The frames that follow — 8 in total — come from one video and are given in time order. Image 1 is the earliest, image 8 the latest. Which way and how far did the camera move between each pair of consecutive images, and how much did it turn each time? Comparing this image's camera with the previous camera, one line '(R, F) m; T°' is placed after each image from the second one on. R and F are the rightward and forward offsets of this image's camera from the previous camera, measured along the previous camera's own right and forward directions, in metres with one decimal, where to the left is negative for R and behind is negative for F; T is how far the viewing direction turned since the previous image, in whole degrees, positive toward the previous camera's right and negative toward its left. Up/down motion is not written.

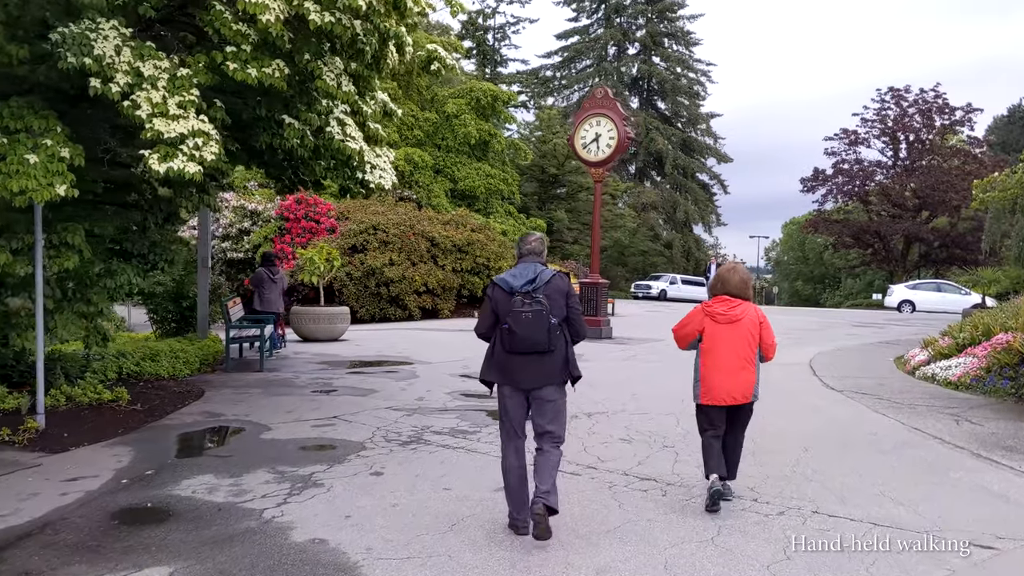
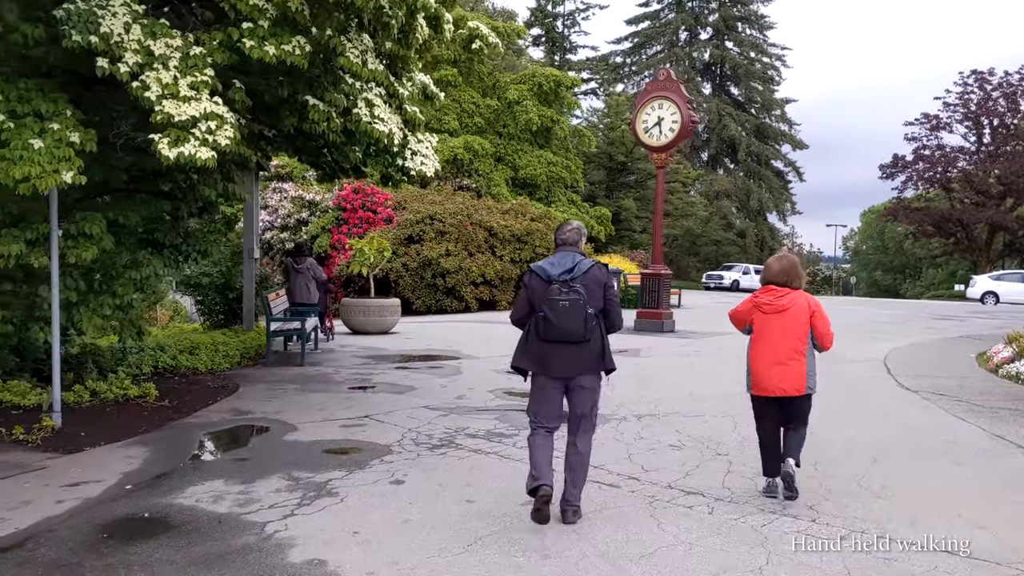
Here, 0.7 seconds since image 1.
(+0.2, +0.5) m; -4°
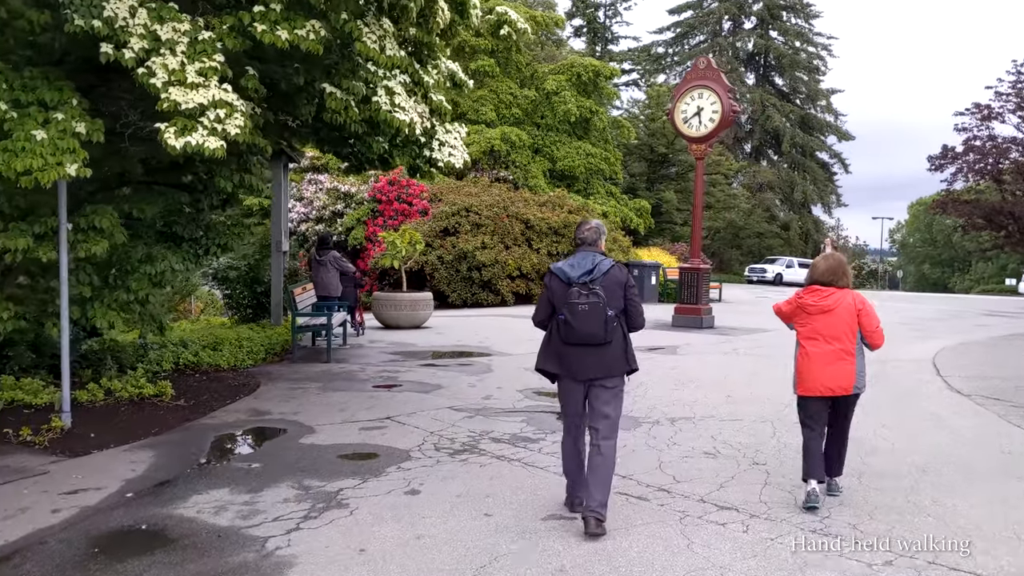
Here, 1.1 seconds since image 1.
(+0.1, +0.3) m; -2°
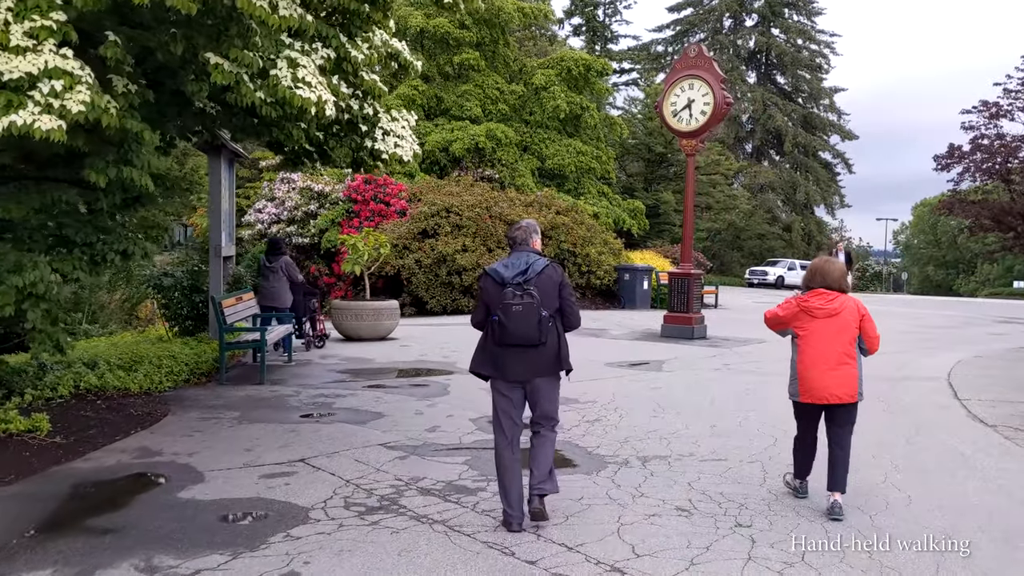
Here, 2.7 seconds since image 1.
(+0.4, +1.2) m; 0°
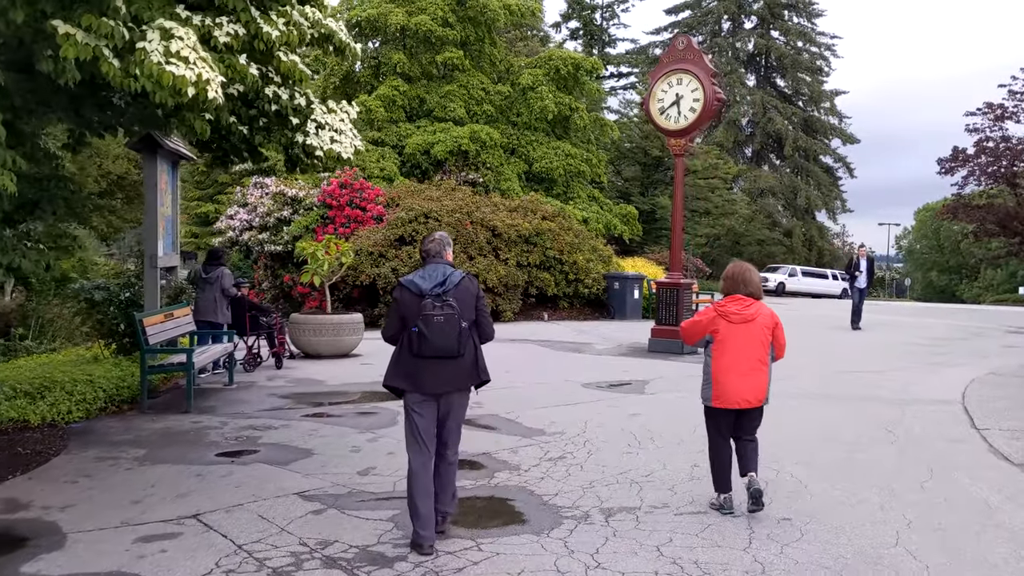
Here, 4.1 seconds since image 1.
(+0.3, +1.0) m; 0°
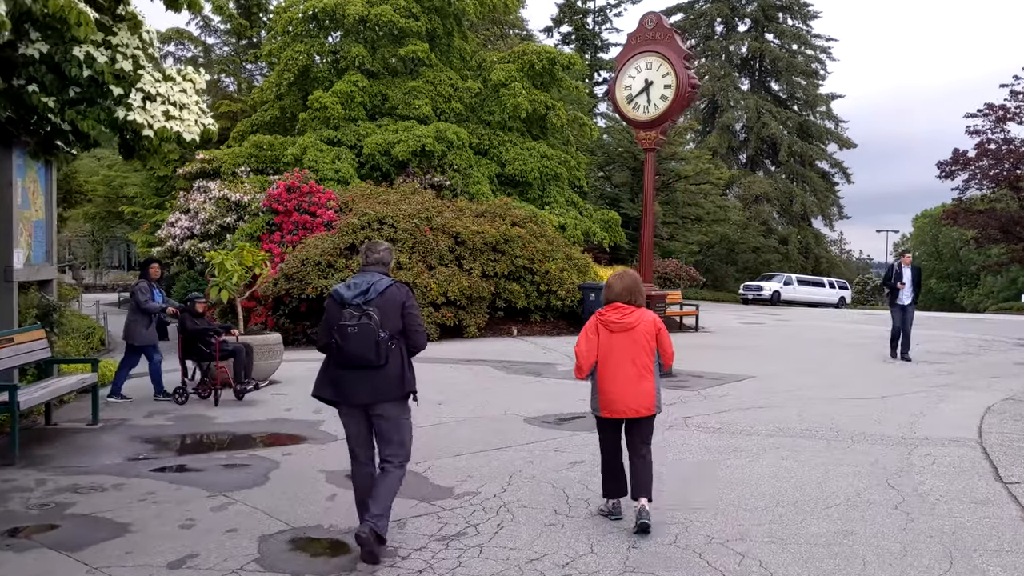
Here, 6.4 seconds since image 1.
(+0.5, +1.6) m; 0°
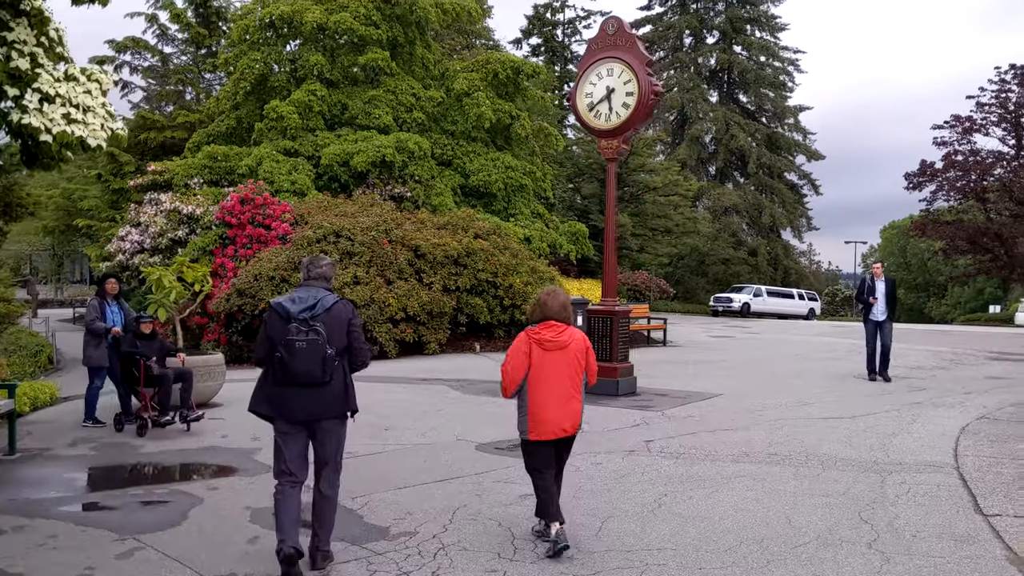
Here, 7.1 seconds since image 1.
(+0.2, +0.5) m; +2°
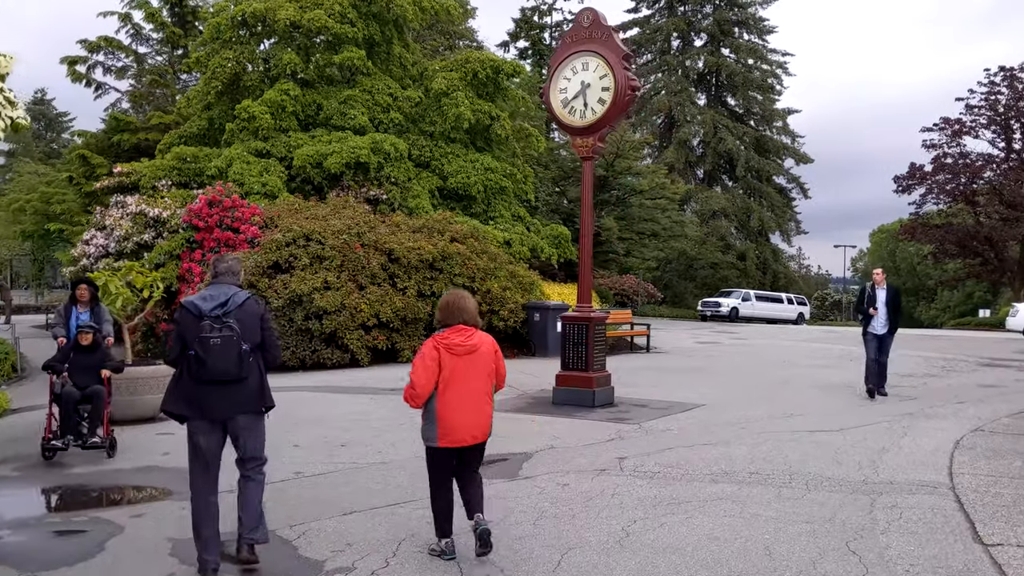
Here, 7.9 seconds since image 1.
(+0.2, +0.5) m; +1°
